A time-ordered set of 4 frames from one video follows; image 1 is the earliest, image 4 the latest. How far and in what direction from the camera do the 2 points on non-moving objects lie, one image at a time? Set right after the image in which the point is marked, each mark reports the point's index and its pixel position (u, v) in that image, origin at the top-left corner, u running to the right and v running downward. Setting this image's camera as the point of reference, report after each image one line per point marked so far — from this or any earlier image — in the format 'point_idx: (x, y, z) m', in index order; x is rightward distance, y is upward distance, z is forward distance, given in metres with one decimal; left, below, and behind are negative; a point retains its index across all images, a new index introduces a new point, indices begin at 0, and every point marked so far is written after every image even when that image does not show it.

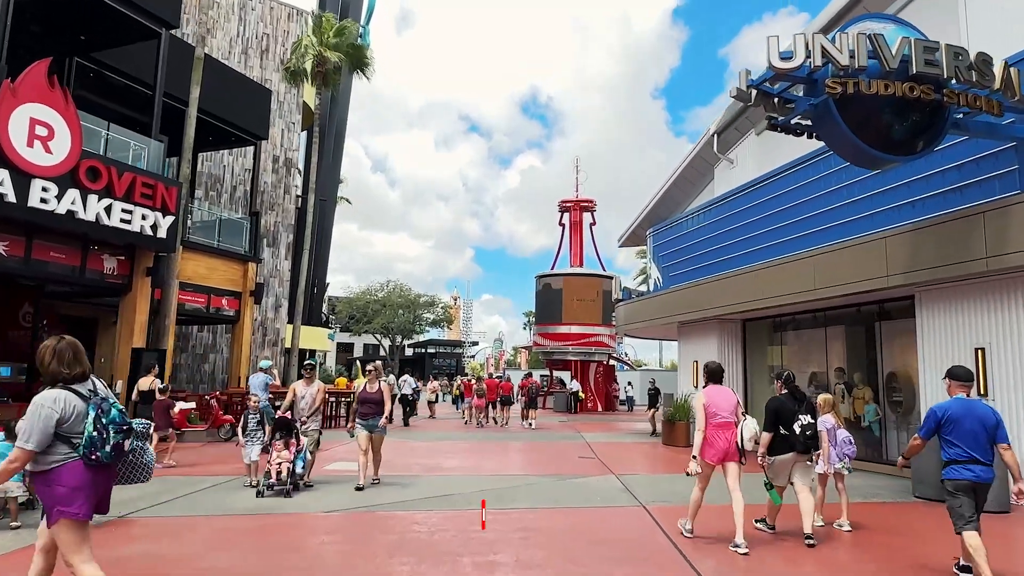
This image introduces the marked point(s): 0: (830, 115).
0: (+3.8, +2.1, +7.7) m
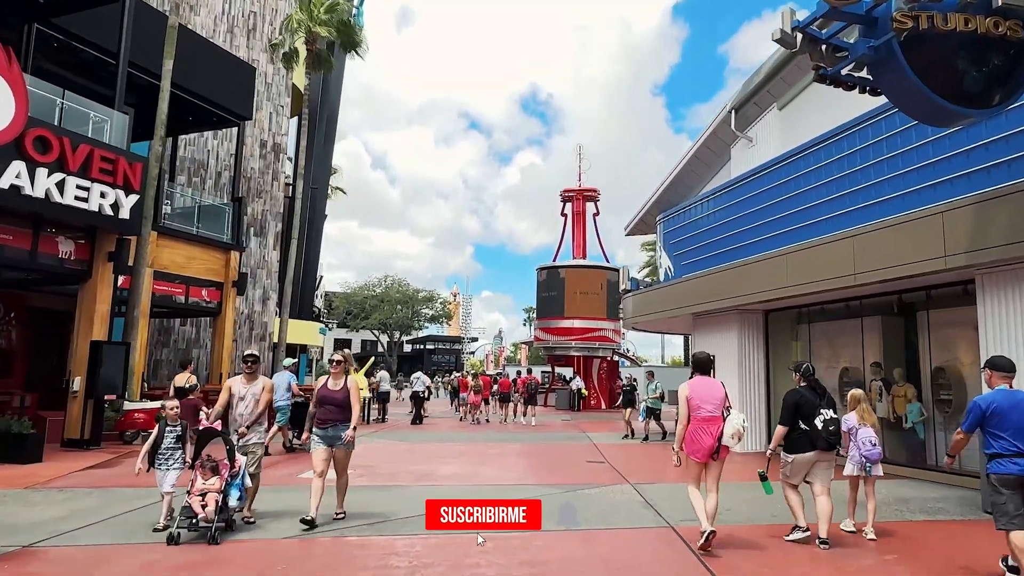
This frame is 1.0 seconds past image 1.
0: (+3.8, +2.3, +6.4) m
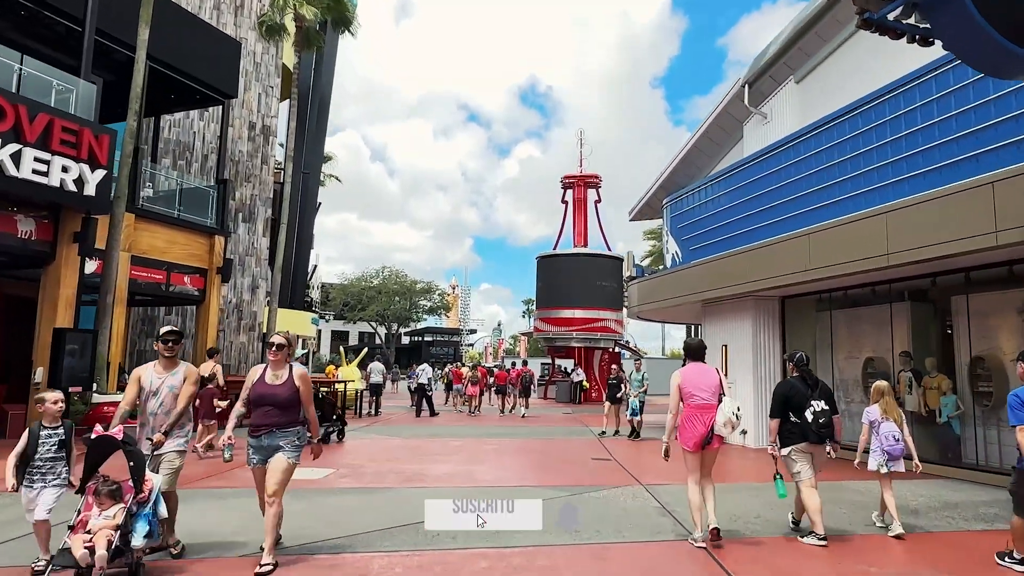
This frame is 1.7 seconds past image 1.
0: (+3.8, +2.5, +5.5) m
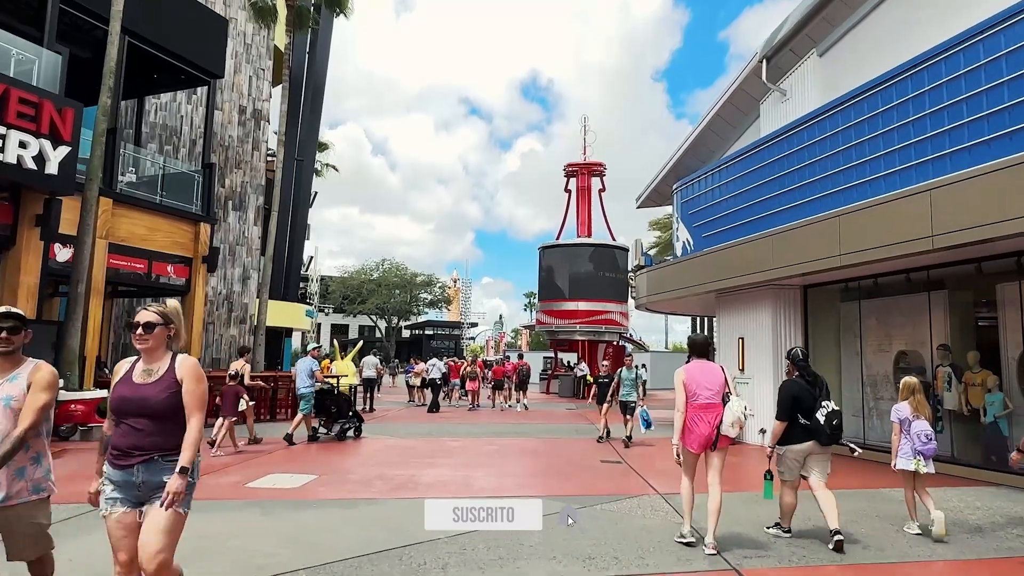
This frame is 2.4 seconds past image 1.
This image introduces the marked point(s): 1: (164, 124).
0: (+3.8, +2.6, +4.6) m
1: (-10.5, +5.0, +19.4) m
